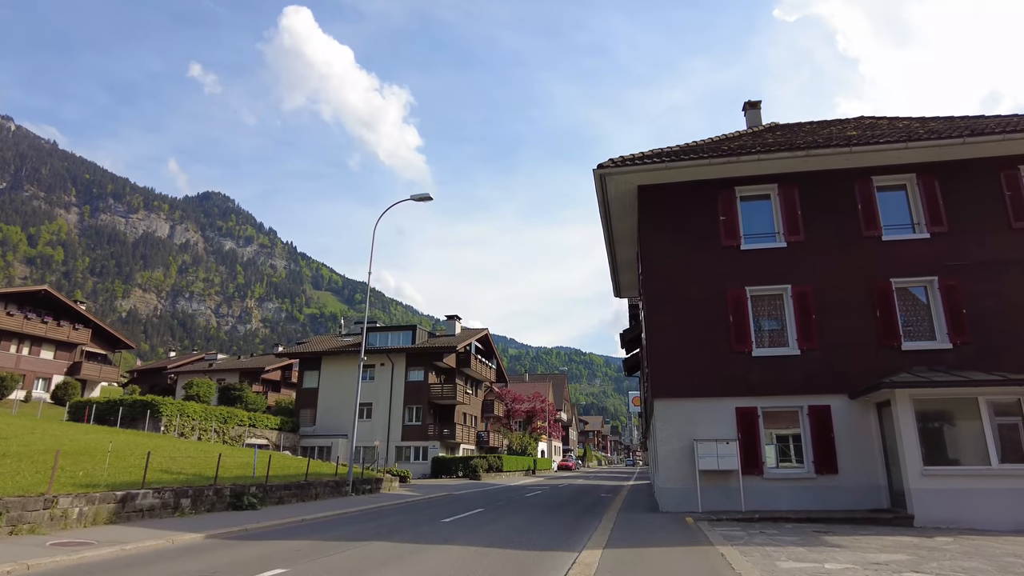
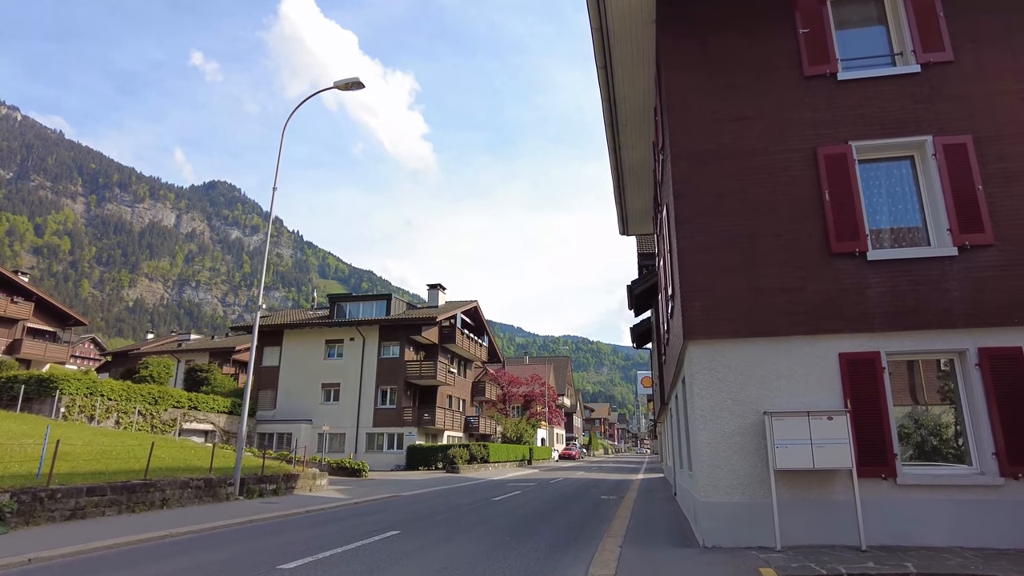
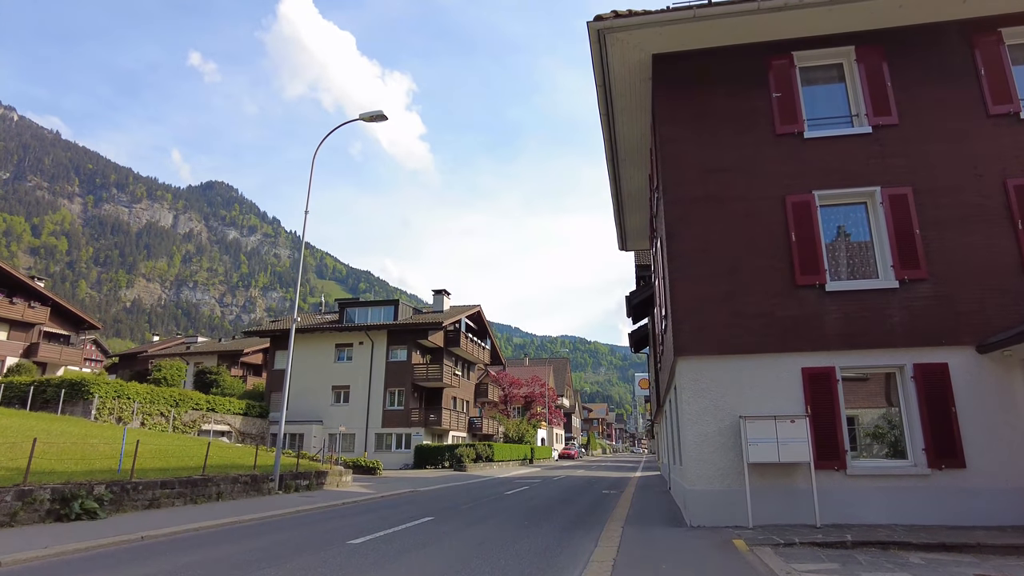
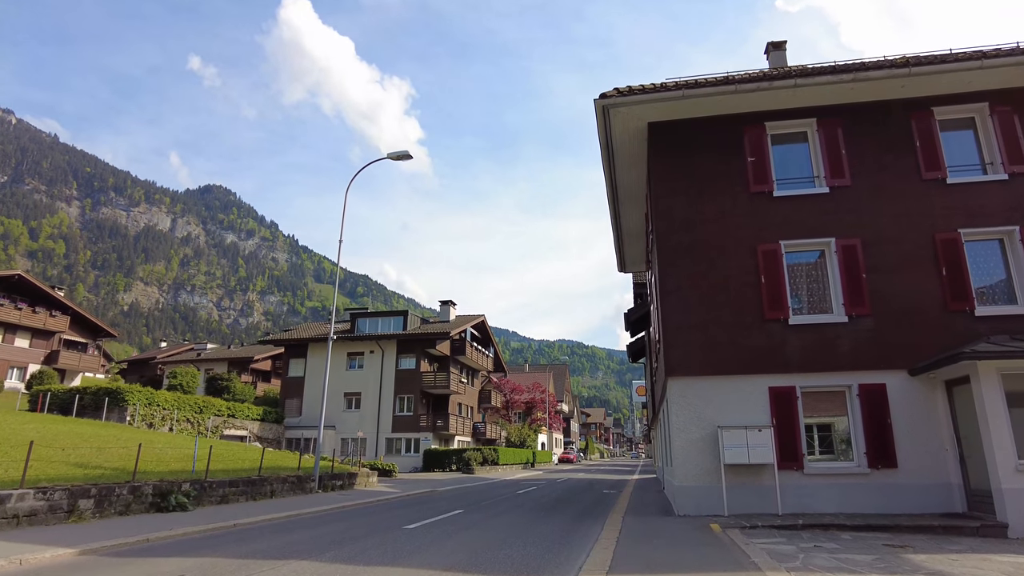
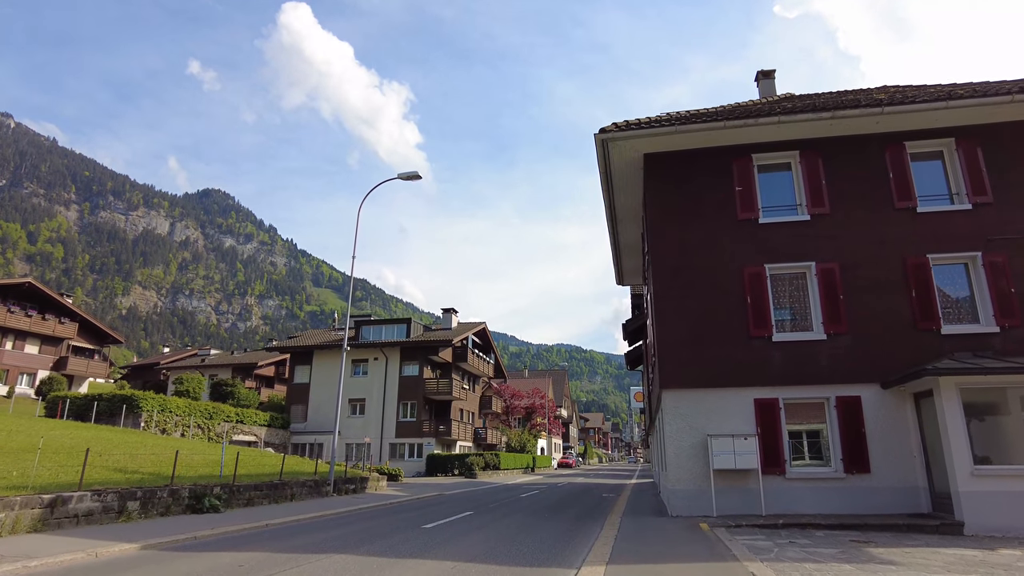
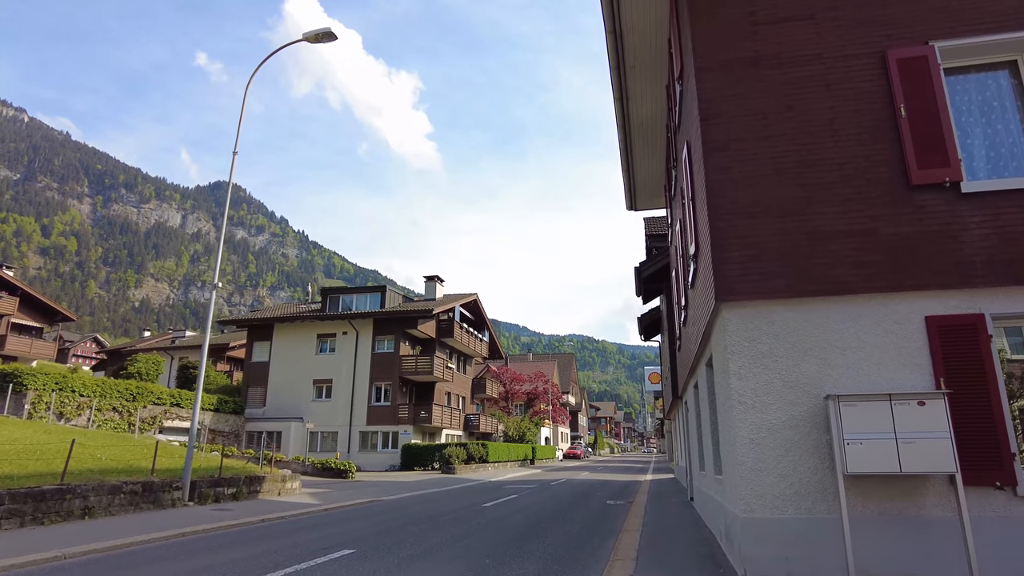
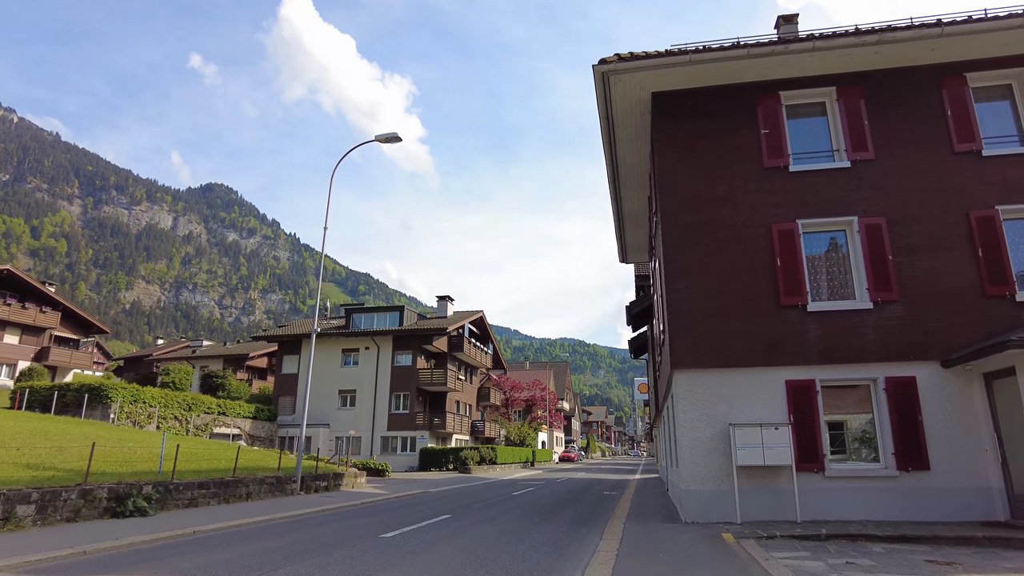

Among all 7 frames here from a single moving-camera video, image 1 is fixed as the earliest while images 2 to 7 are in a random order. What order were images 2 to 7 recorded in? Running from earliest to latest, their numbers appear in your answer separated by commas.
5, 4, 7, 3, 2, 6
